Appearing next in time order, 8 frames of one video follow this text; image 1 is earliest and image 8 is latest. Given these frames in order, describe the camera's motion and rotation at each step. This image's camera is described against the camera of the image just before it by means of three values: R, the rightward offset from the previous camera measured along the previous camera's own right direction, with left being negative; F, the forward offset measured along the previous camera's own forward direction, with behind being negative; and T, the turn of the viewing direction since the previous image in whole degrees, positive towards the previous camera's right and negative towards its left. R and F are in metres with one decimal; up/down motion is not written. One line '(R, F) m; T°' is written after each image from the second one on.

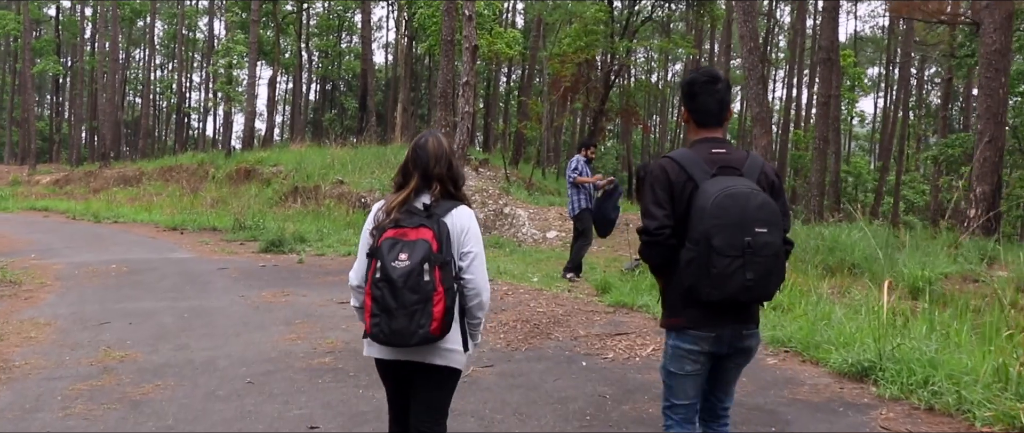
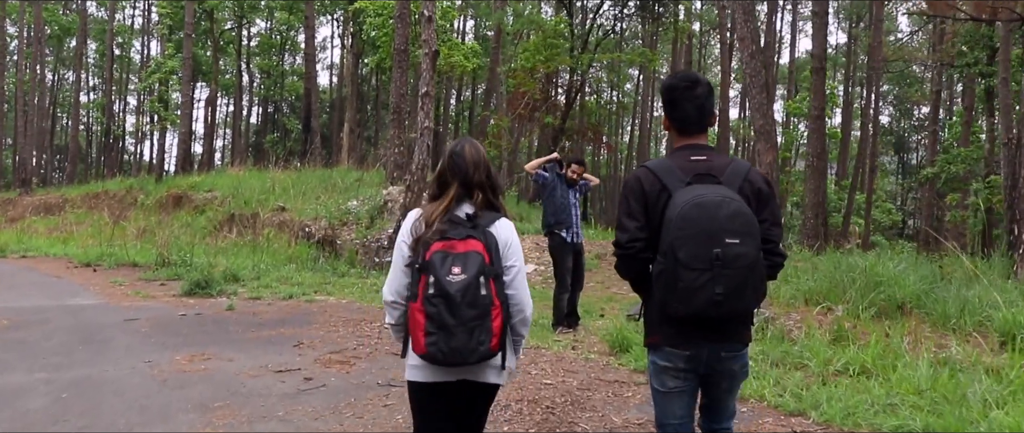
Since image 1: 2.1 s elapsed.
(-0.3, +1.9) m; +3°
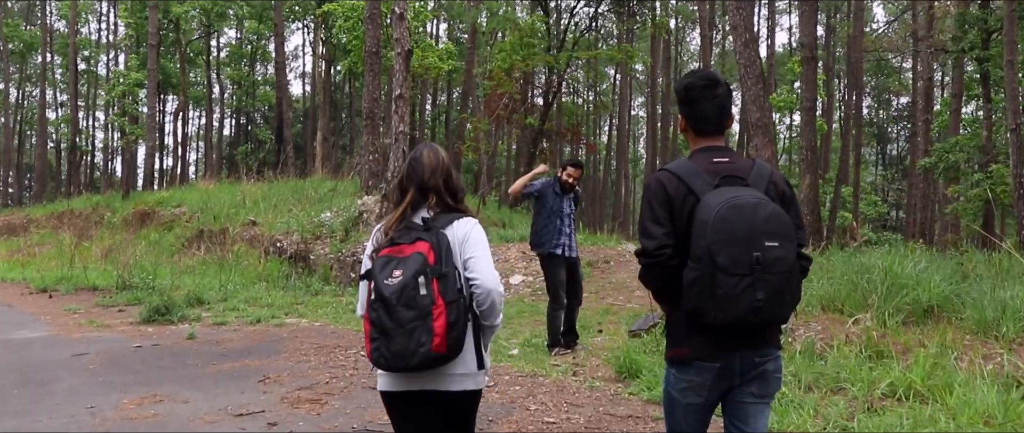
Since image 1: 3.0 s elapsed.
(-0.1, +0.8) m; +1°
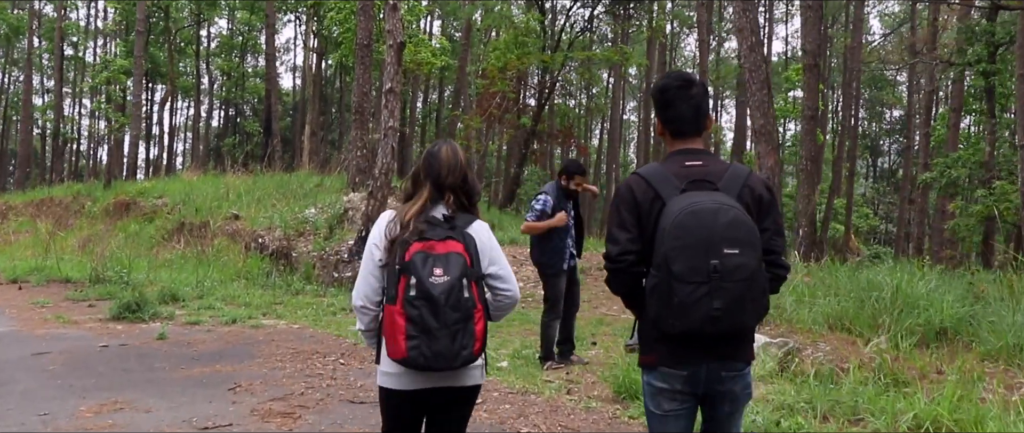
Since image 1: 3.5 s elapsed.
(0.0, +0.4) m; +1°
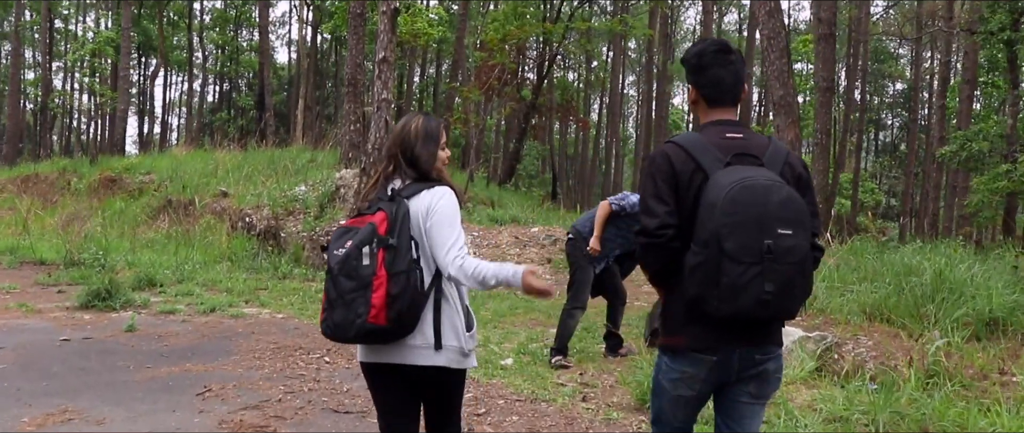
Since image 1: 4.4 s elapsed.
(0.0, +0.7) m; 0°
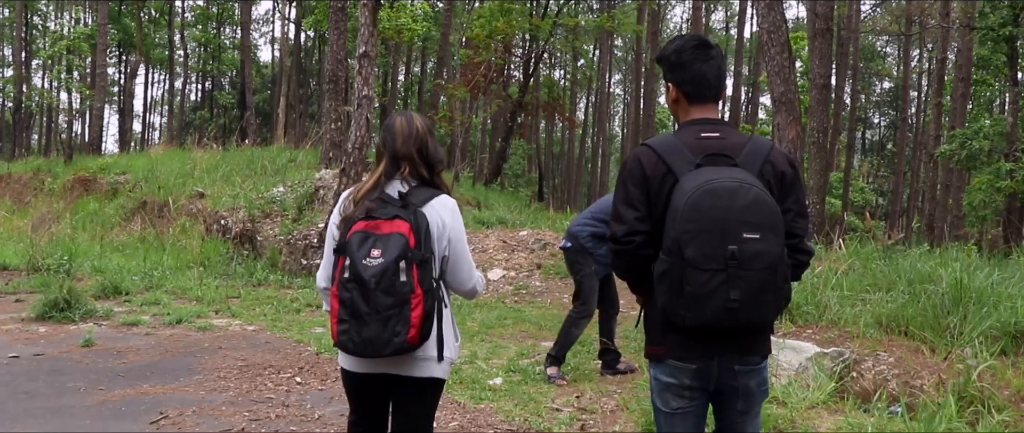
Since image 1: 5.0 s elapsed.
(0.0, +0.5) m; +1°
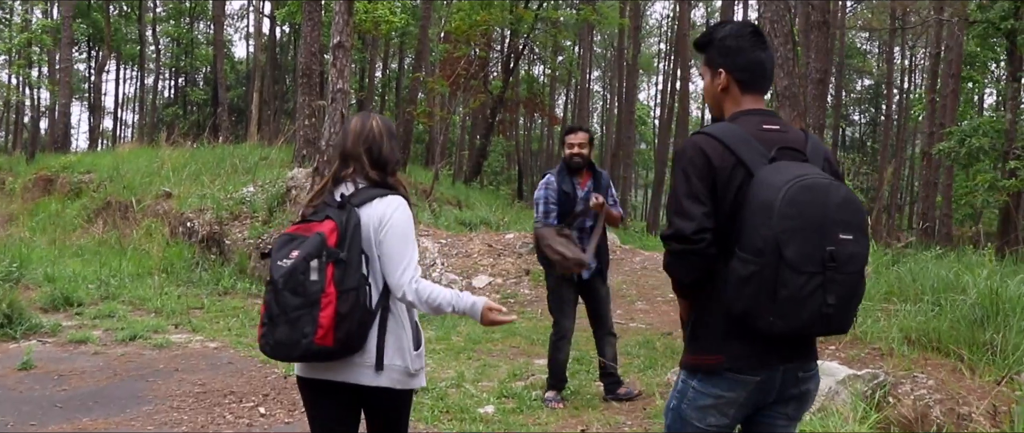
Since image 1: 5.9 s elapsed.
(-0.1, +0.7) m; +1°
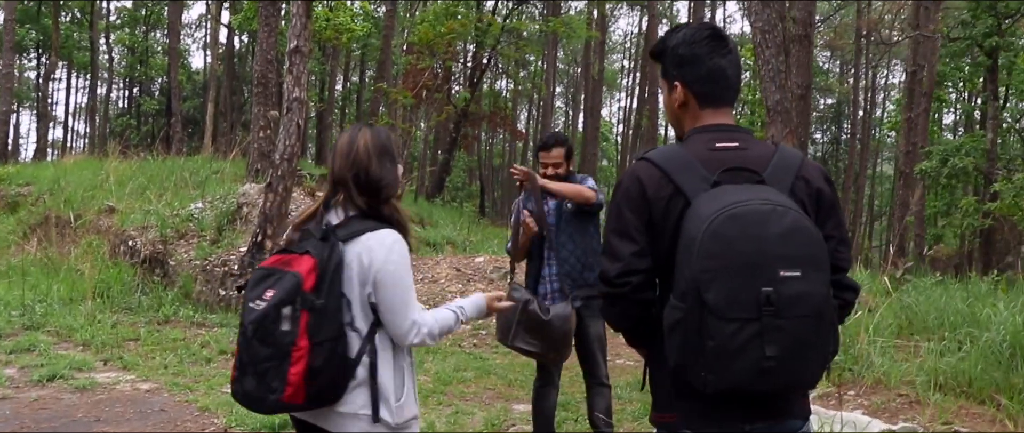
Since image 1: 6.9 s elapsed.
(-0.1, +0.7) m; +2°
